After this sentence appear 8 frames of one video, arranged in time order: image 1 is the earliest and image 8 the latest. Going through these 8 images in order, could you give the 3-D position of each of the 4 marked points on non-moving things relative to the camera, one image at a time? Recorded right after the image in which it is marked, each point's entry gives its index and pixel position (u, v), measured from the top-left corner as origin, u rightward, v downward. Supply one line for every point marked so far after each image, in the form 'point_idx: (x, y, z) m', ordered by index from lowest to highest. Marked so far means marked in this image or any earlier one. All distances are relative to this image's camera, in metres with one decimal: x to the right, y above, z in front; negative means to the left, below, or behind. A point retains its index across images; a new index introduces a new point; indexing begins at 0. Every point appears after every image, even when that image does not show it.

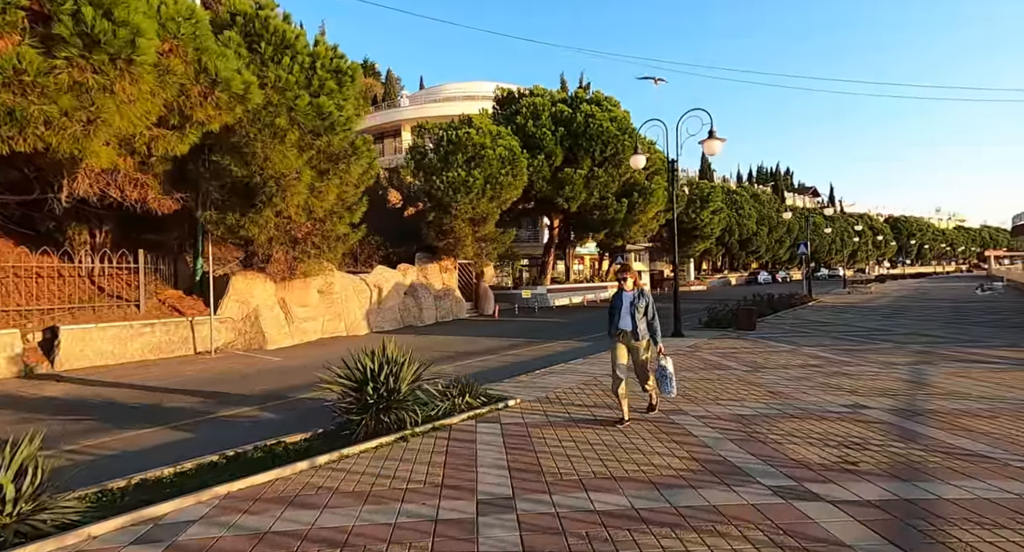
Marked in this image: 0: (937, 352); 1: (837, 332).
0: (+8.4, -1.4, +11.8) m
1: (+8.9, -1.4, +16.1) m
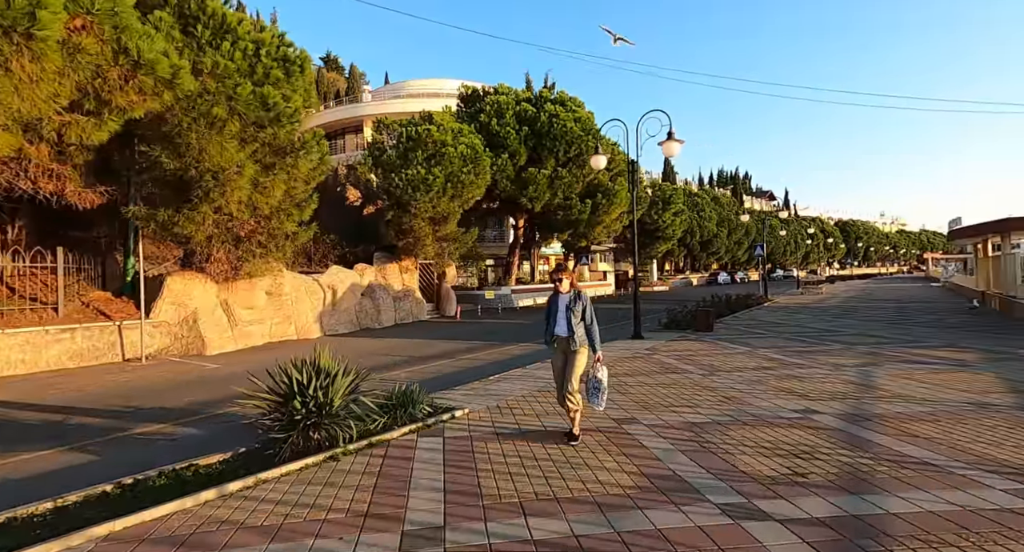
0: (+7.6, -1.5, +12.0) m
1: (+7.8, -1.5, +16.4) m
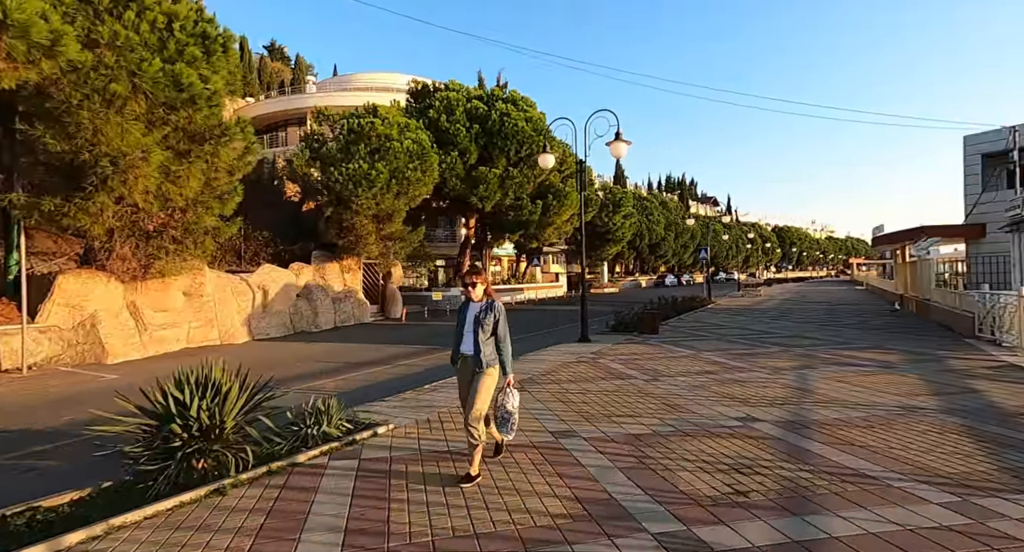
0: (+6.4, -1.6, +12.3) m
1: (+6.3, -1.7, +16.7) m
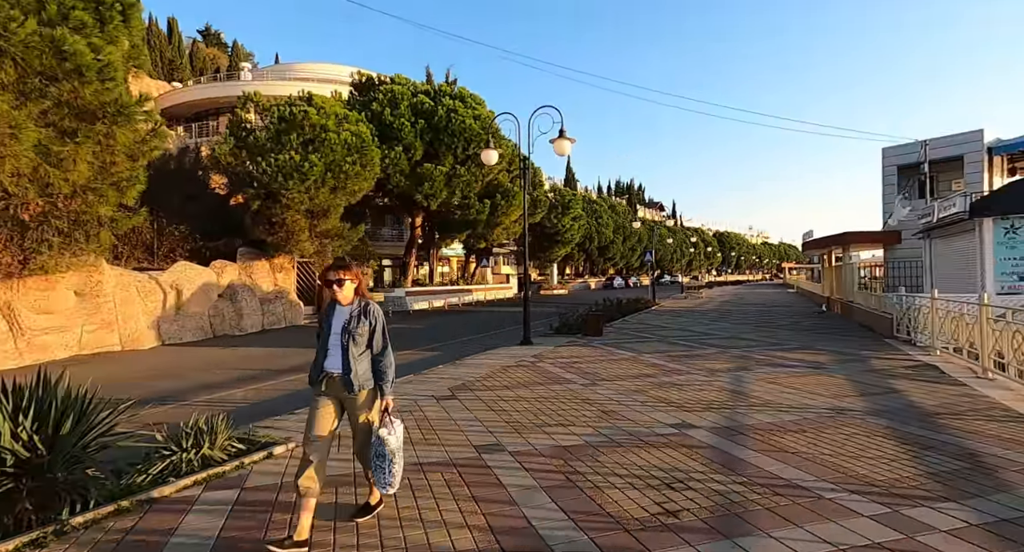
0: (+5.1, -1.7, +12.4) m
1: (+4.6, -1.7, +16.8) m
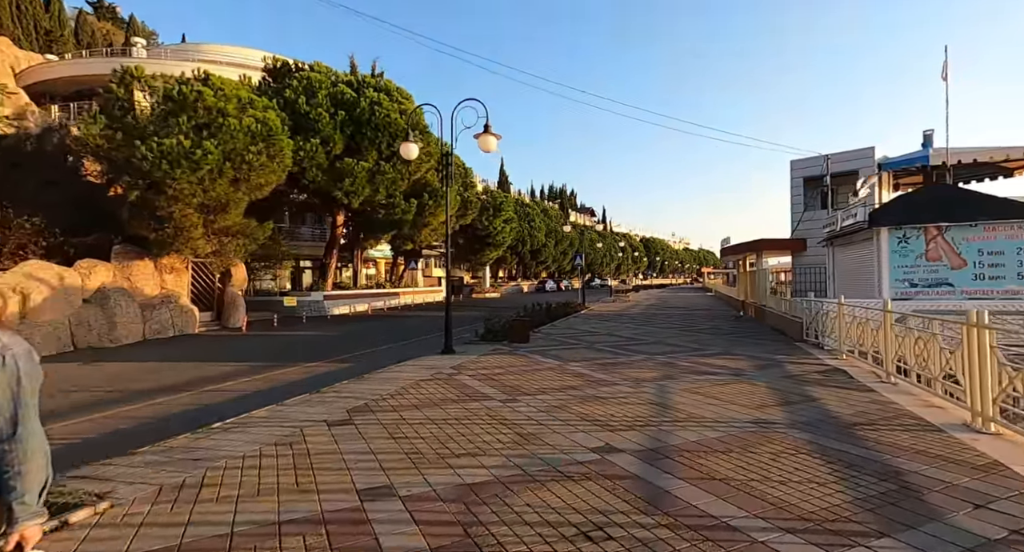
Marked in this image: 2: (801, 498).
0: (+3.5, -1.8, +12.2) m
1: (+2.4, -1.9, +16.5) m
2: (+2.3, -1.8, +4.8) m
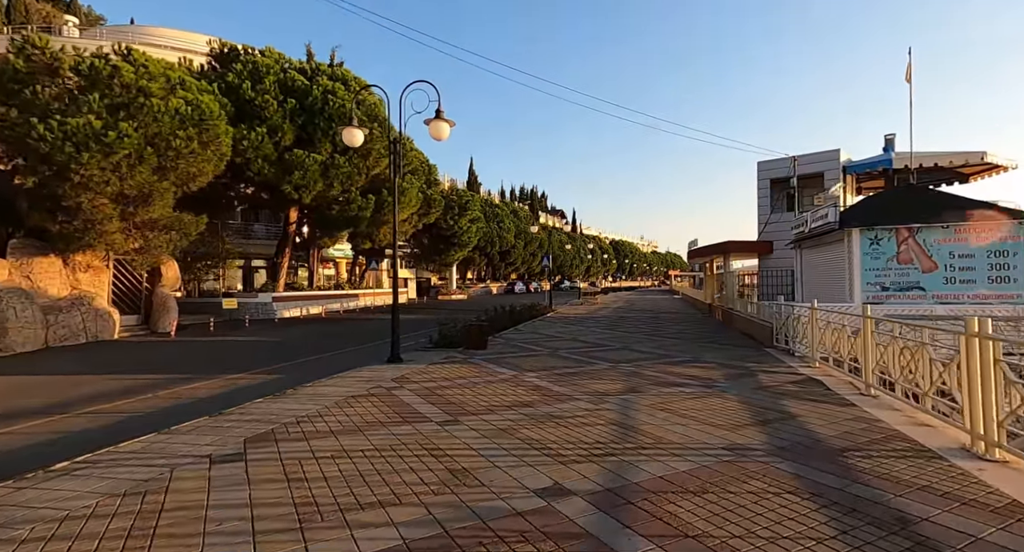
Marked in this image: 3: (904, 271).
0: (+2.5, -1.9, +11.2) m
1: (+1.3, -1.9, +15.4) m
2: (+1.8, -1.8, +3.7) m
3: (+8.7, +0.1, +13.0) m
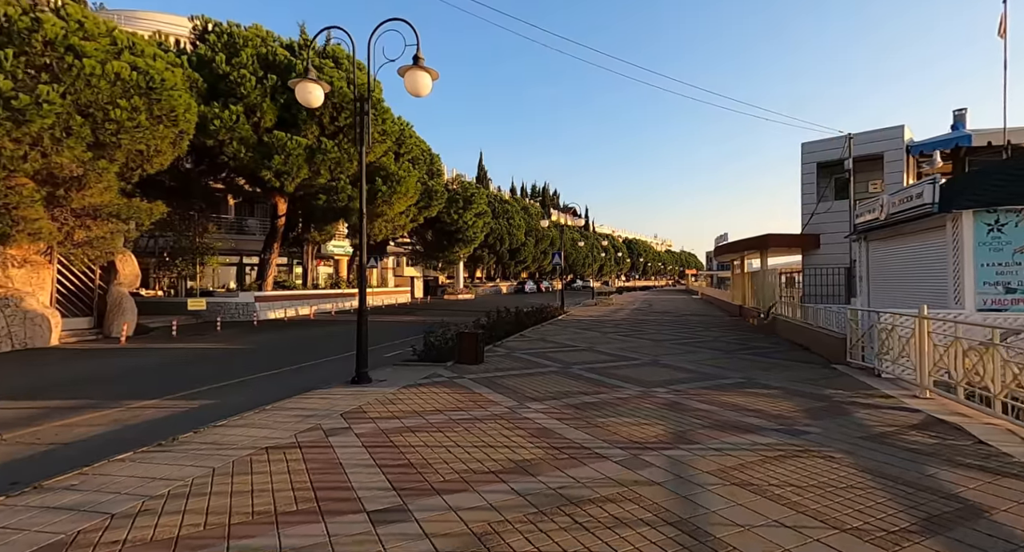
0: (+2.5, -1.8, +8.1) m
1: (+1.3, -1.9, +12.4) m
2: (+1.6, -1.8, +0.6) m
3: (+8.7, +0.2, +9.8) m
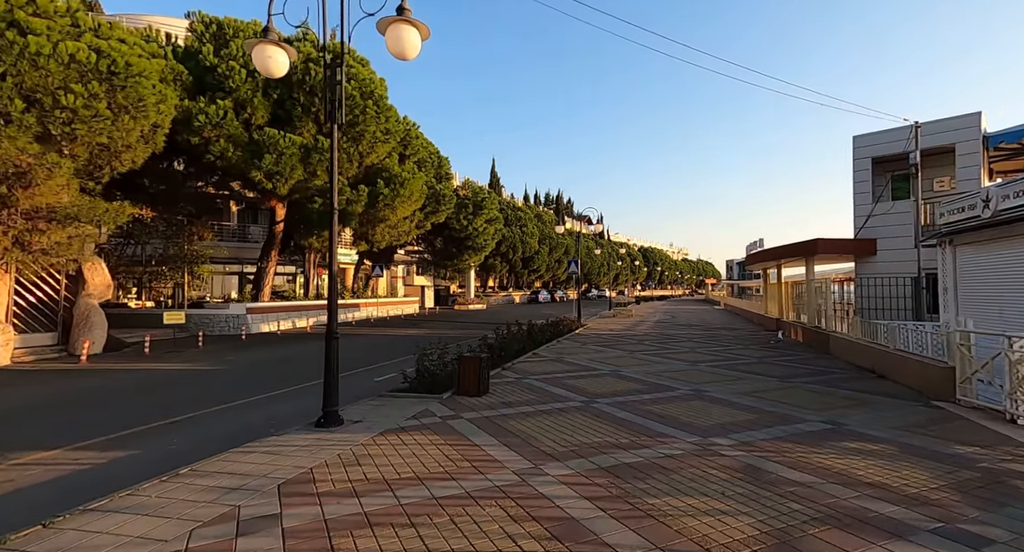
0: (+2.6, -2.0, +5.7) m
1: (+1.5, -2.1, +10.0) m
2: (+1.5, -1.8, -1.8) m
3: (+8.8, 0.0, +7.2) m
